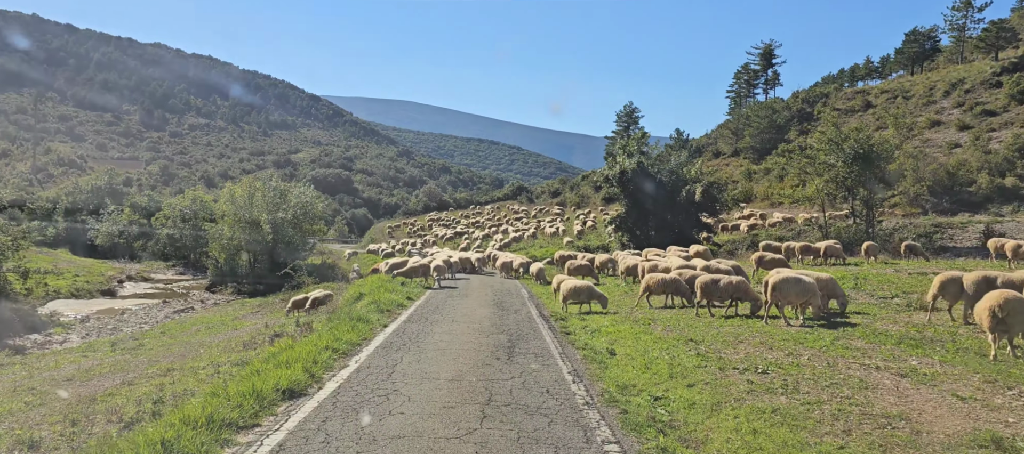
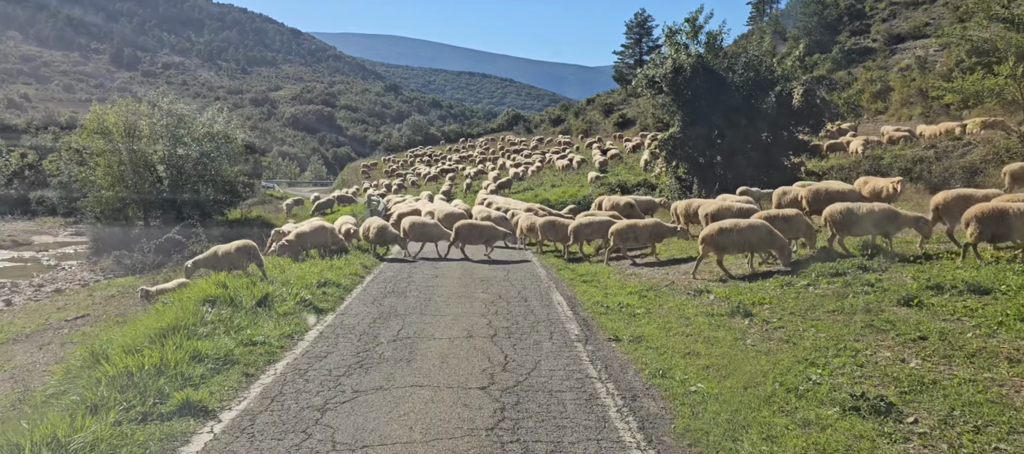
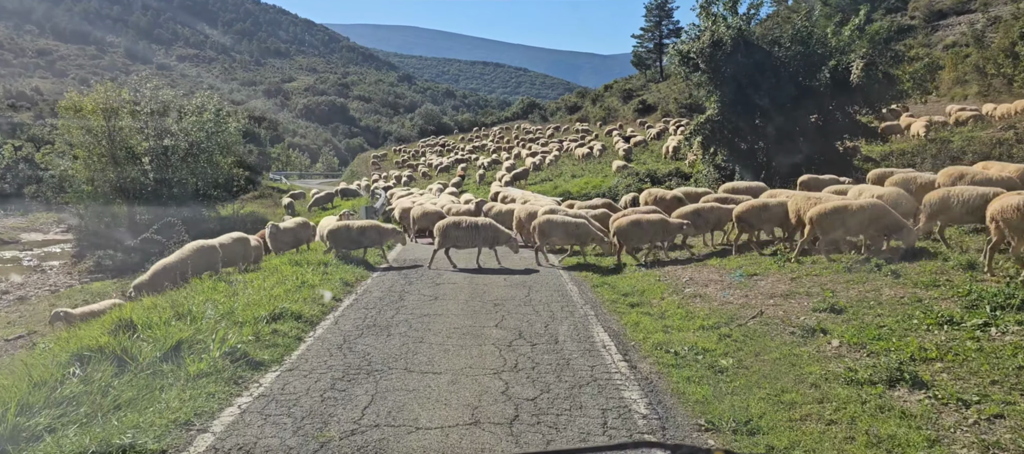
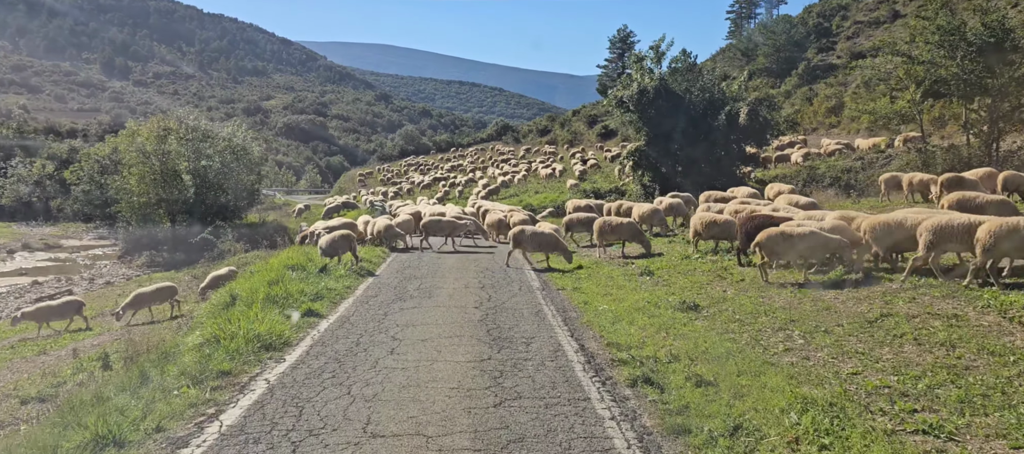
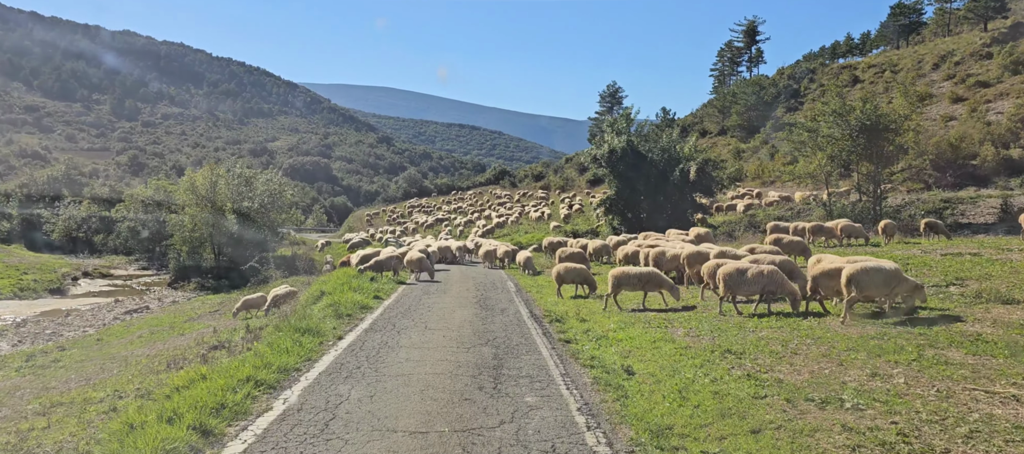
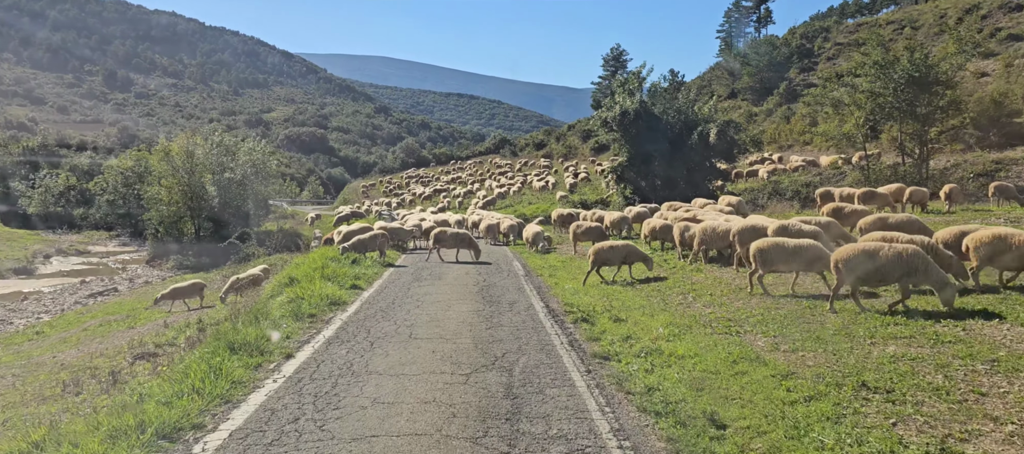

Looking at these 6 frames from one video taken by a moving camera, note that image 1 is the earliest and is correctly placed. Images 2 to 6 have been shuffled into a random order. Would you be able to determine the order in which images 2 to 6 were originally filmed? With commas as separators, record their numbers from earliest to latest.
5, 6, 4, 2, 3
